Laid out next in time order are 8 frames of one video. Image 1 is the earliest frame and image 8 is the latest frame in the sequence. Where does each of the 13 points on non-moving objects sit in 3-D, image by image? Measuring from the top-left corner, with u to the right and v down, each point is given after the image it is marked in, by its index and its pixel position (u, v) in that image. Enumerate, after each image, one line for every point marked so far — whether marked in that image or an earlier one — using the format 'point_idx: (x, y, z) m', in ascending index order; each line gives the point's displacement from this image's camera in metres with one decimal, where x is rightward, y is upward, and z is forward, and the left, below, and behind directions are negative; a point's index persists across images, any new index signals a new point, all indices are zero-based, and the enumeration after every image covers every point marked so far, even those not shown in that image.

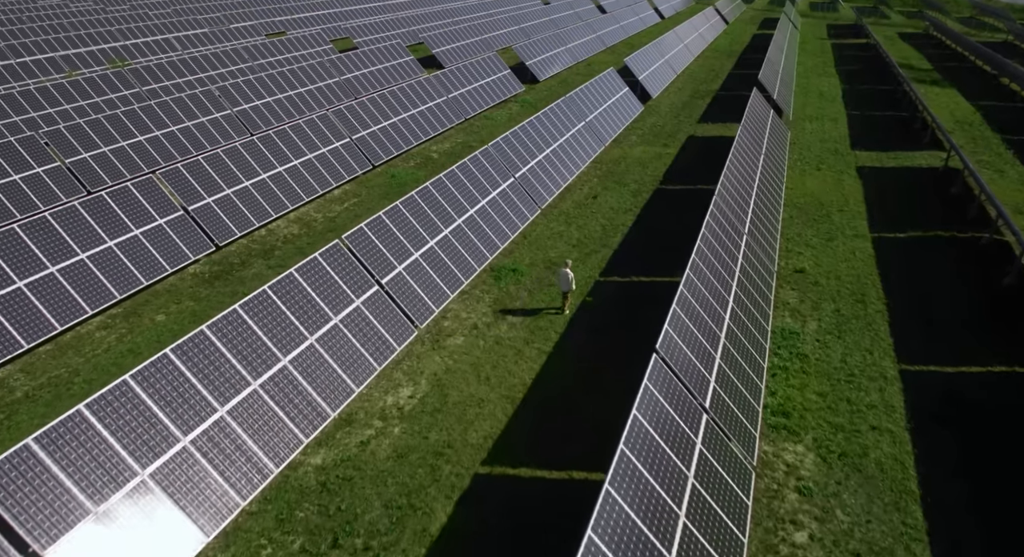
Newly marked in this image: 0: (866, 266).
0: (+9.8, +0.4, +19.2) m
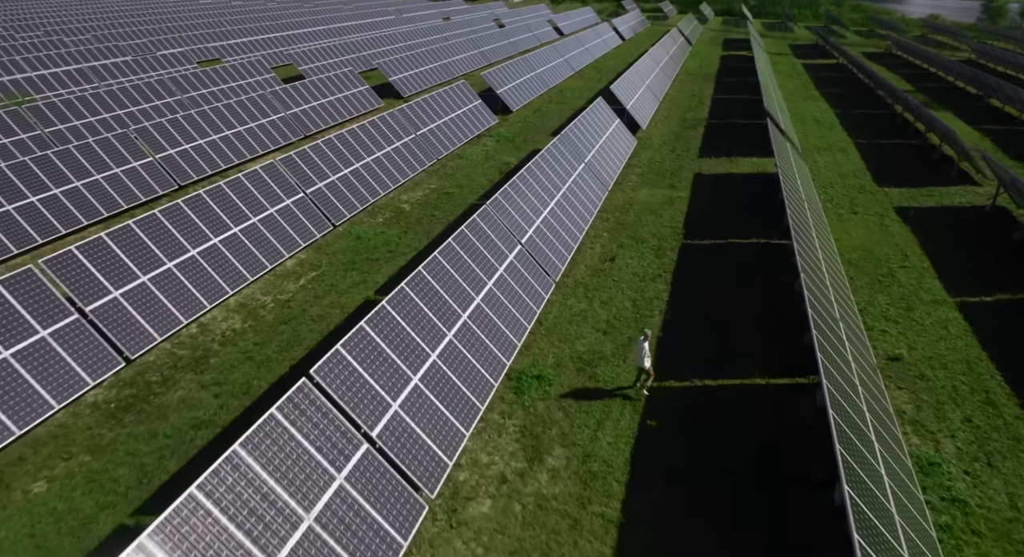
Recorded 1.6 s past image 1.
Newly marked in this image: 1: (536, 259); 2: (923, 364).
0: (+10.2, -1.5, +15.4) m
1: (+0.6, +0.6, +17.5) m
2: (+8.7, -1.8, +14.6) m
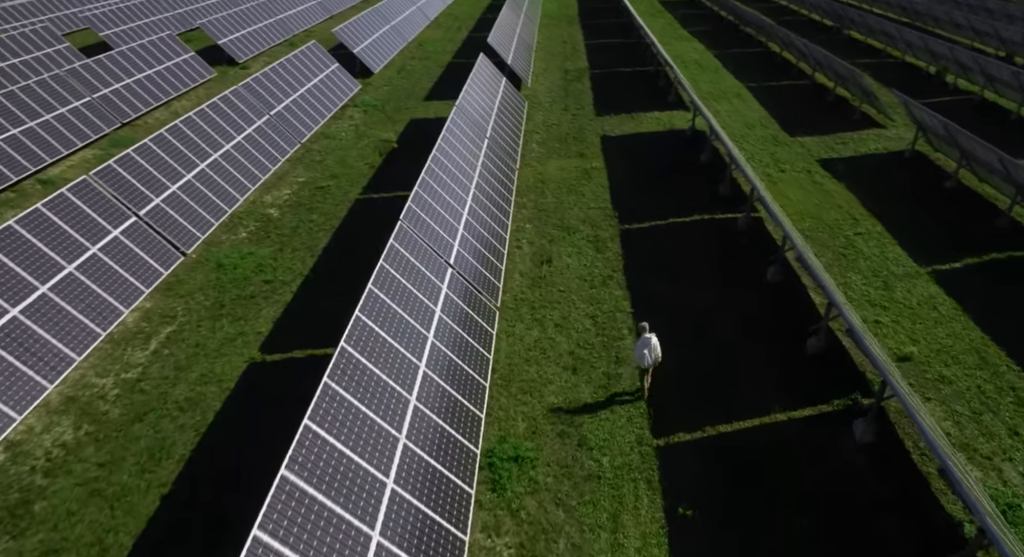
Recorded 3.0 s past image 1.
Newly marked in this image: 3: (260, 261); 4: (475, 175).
0: (+9.1, -1.0, +13.8) m
1: (-0.8, 0.0, +13.8) m
2: (+7.8, -1.5, +12.8) m
3: (-6.2, +0.4, +17.1) m
4: (-0.9, +2.6, +17.5) m
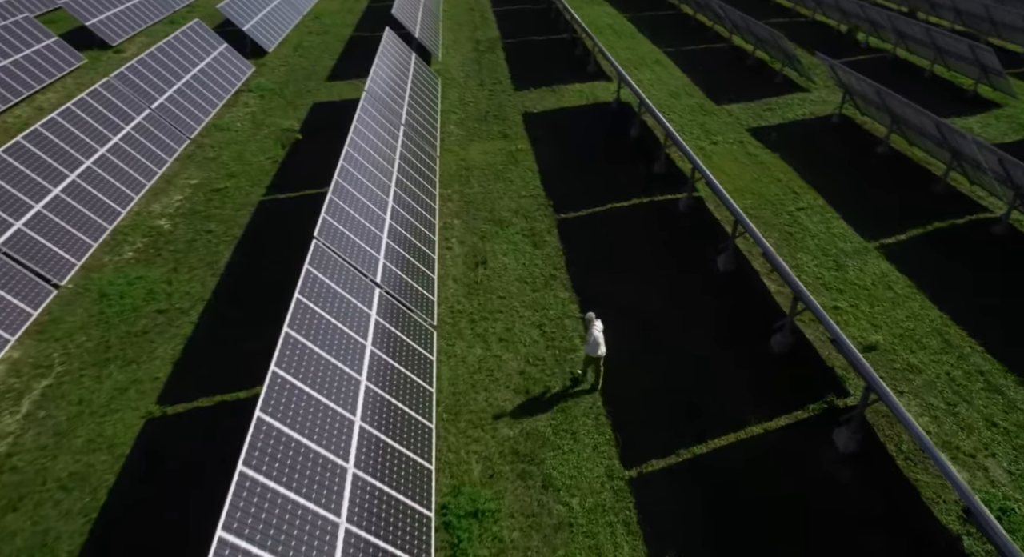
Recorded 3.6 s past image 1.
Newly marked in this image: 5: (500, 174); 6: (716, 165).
0: (+8.0, -0.5, +13.4) m
1: (-1.9, -0.3, +12.2) m
2: (+6.9, -1.2, +12.3) m
3: (-7.7, -0.2, +14.8) m
4: (-2.6, +2.4, +15.7) m
5: (-0.3, +2.9, +19.3) m
6: (+5.8, +3.2, +19.5) m
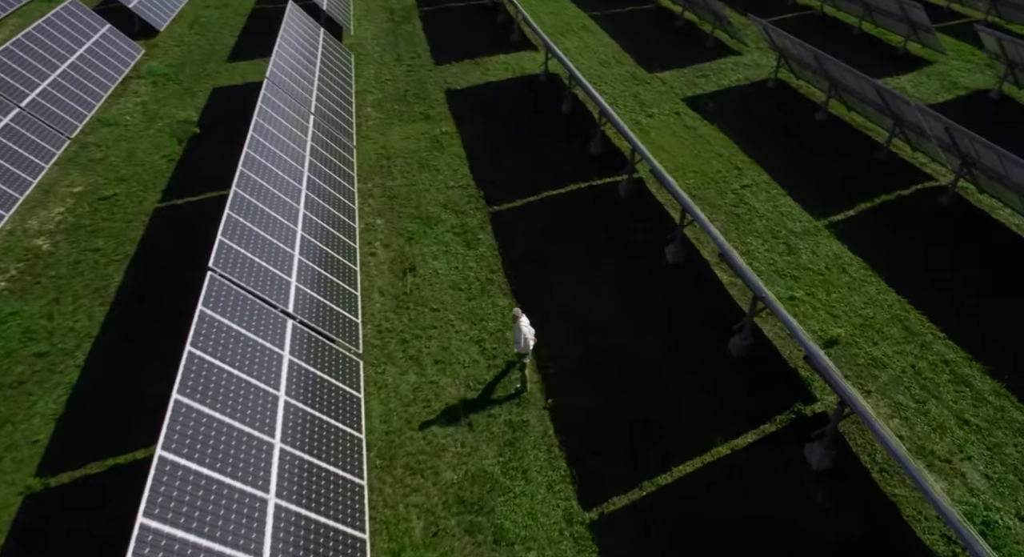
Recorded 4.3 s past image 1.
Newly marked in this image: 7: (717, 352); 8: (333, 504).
0: (+6.8, -0.2, +12.8) m
1: (-3.0, -0.7, +10.7) m
2: (+5.8, -1.0, +11.6) m
3: (-8.9, -0.8, +12.8) m
4: (-4.1, +2.1, +14.0) m
5: (-2.2, +3.0, +17.7) m
6: (+3.8, +3.7, +18.5) m
7: (+3.3, -1.2, +11.3) m
8: (-2.2, -2.7, +8.6) m
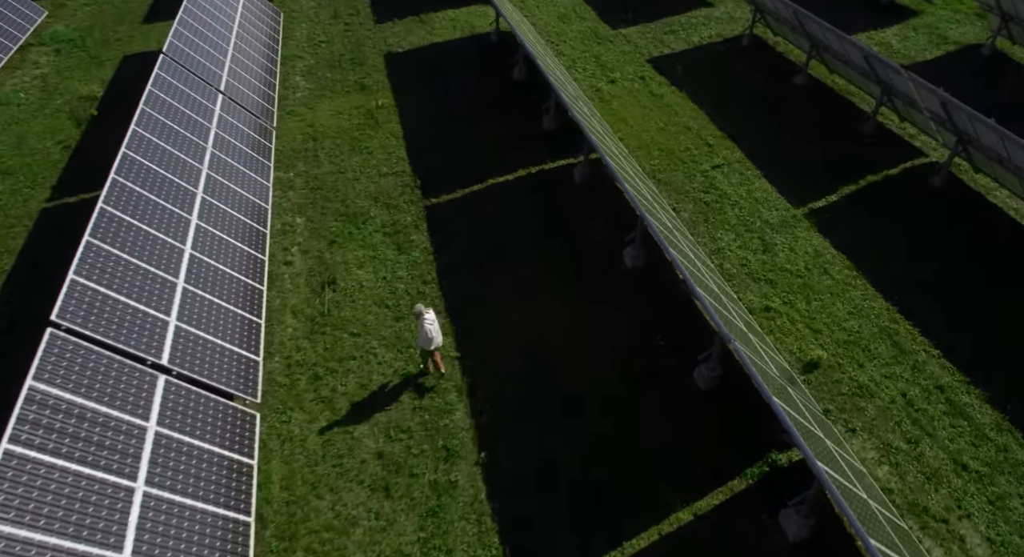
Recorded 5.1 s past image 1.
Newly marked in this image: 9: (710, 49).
0: (+5.7, -0.3, +11.2) m
1: (-3.9, -1.2, +8.9) m
2: (+4.8, -1.2, +10.1) m
3: (-10.0, -1.3, +10.9) m
4: (-5.3, +1.9, +12.0) m
5: (-3.5, +3.0, +15.6) m
6: (+2.5, +3.9, +16.5) m
7: (+2.3, -1.5, +9.7) m
8: (-3.1, -3.3, +7.0) m
9: (+5.5, +6.4, +19.2) m
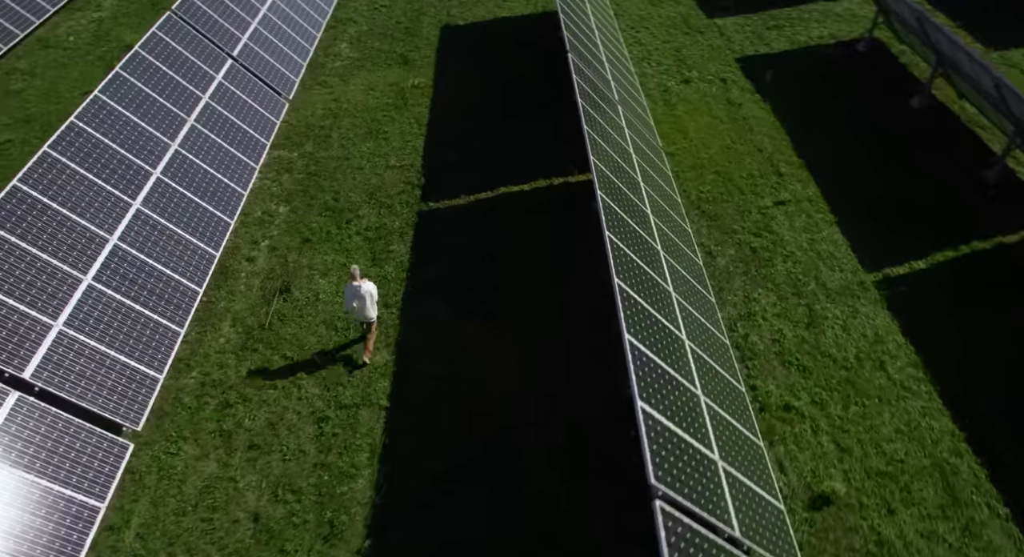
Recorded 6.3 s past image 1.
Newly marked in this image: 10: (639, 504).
0: (+5.1, -1.6, +8.5) m
1: (-4.9, -1.3, +7.8) m
2: (+3.9, -2.5, +7.6) m
3: (-10.5, -0.5, +10.7) m
4: (-5.3, +2.1, +10.9) m
5: (-2.8, +3.1, +14.1) m
6: (+3.3, +3.2, +14.0) m
7: (+1.4, -2.4, +7.6) m
8: (-4.7, -3.5, +5.9) m
9: (+7.0, +5.2, +16.1) m
10: (+1.3, -2.5, +7.5) m
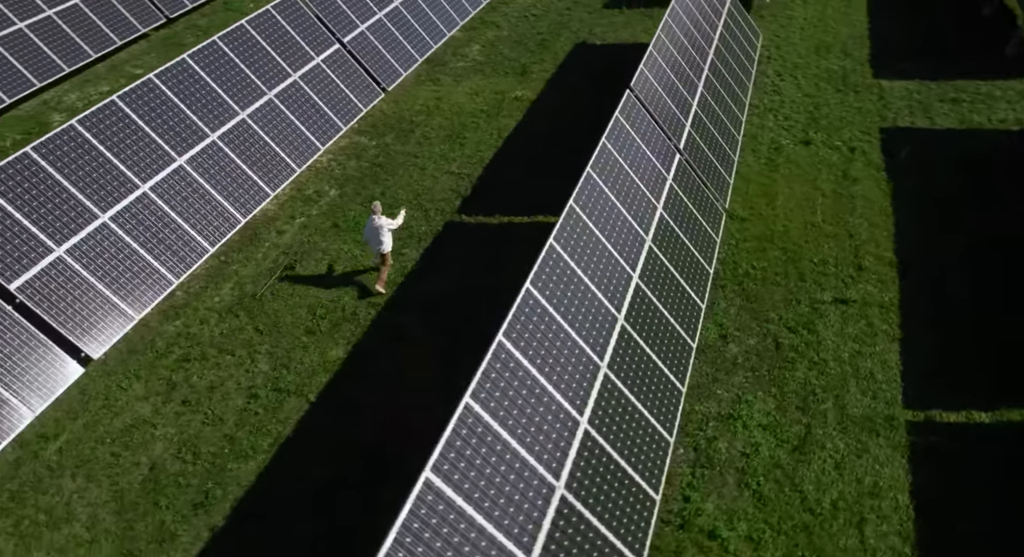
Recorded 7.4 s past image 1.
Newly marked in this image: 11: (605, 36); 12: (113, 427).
0: (+3.6, -3.1, +6.8) m
1: (-5.8, -0.4, +8.8) m
2: (+2.1, -3.6, +6.3) m
3: (-10.0, +1.5, +13.1) m
4: (-4.5, +2.8, +11.8) m
5: (-1.1, +3.0, +14.2) m
6: (+4.6, +1.7, +12.5) m
7: (-0.3, -2.9, +7.0) m
8: (-6.6, -2.6, +7.0) m
9: (+9.1, +2.7, +13.5) m
10: (-0.4, -3.0, +6.9) m
11: (+2.4, +6.2, +17.8) m
12: (-4.9, -1.8, +8.7) m
